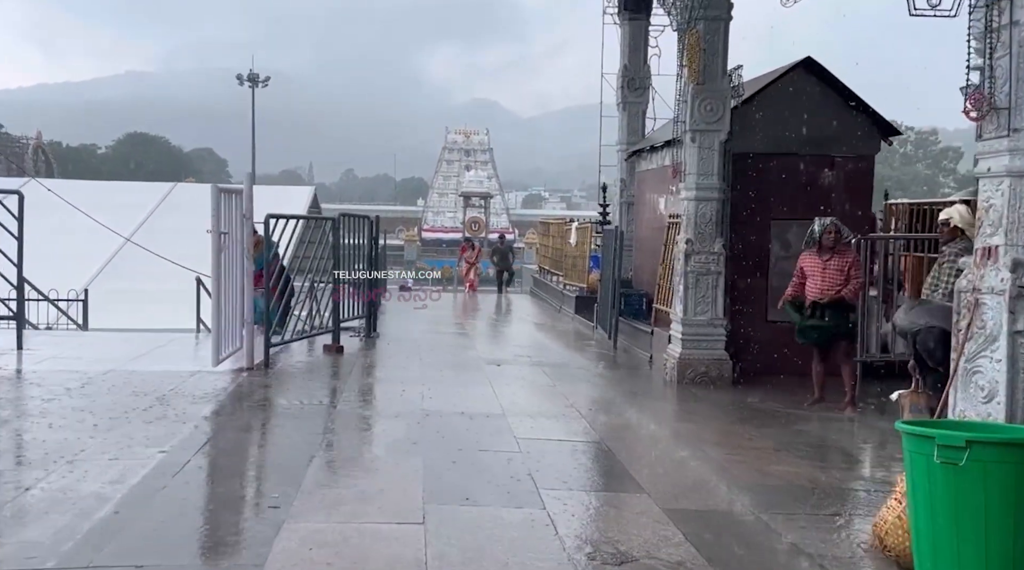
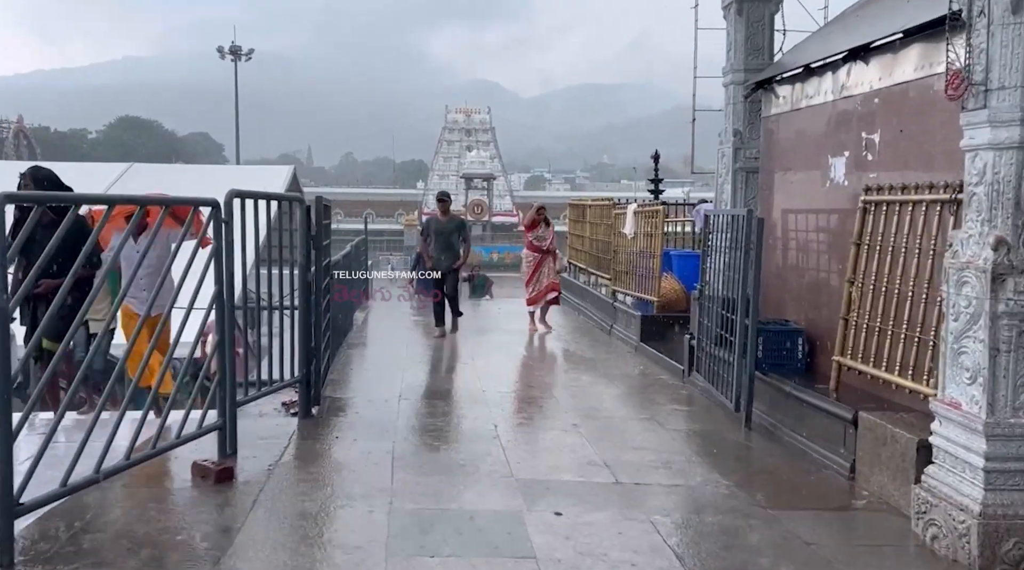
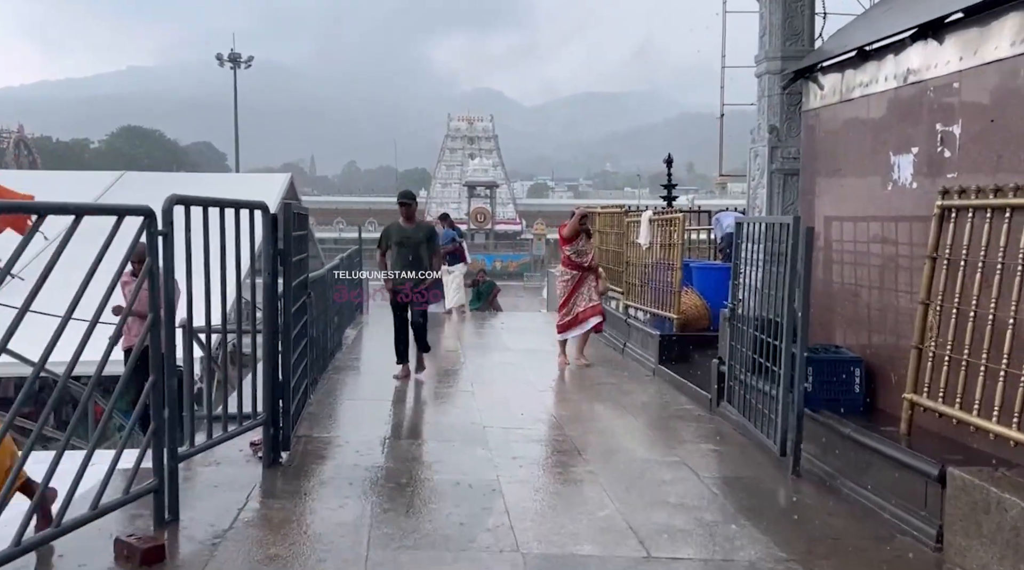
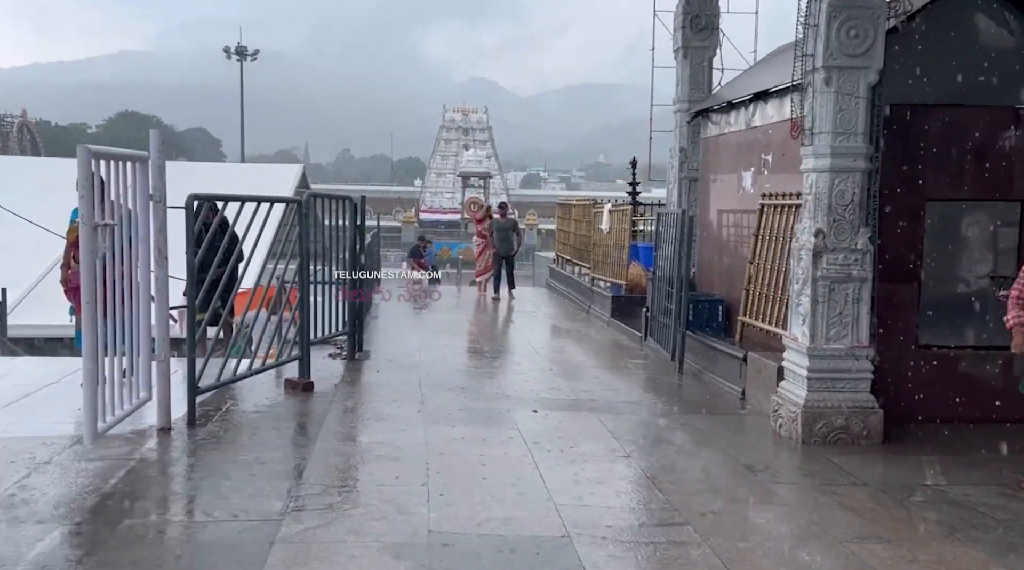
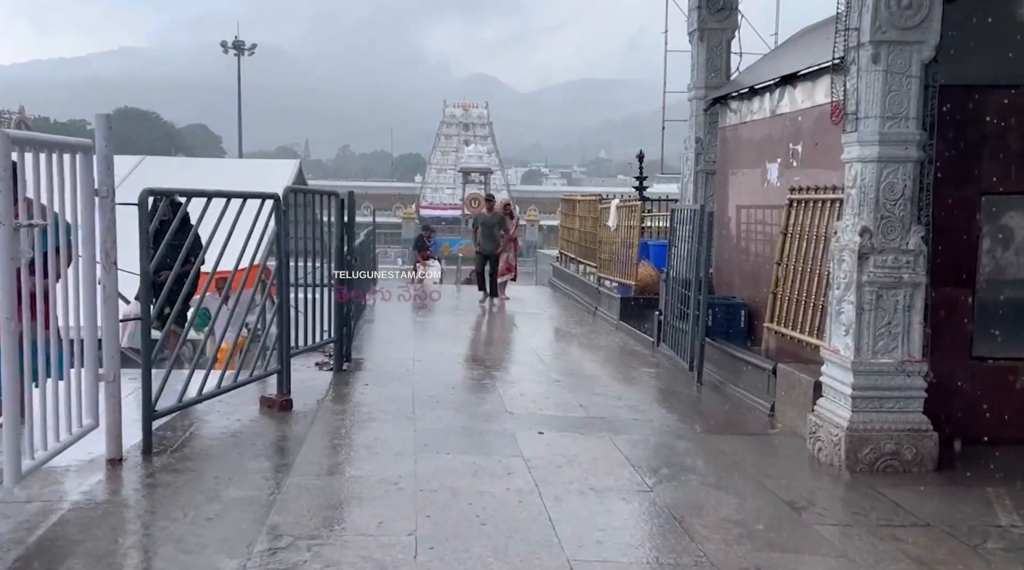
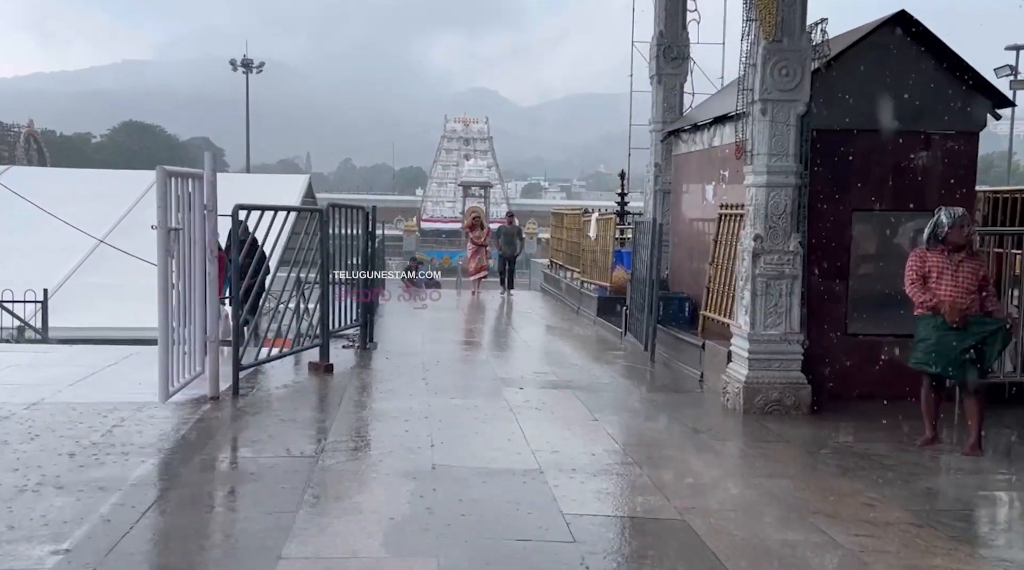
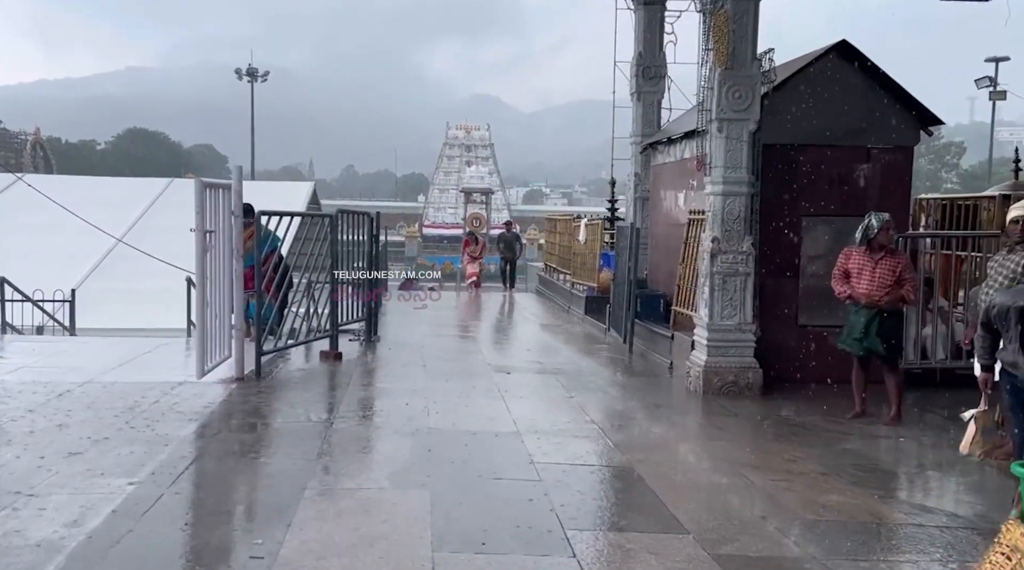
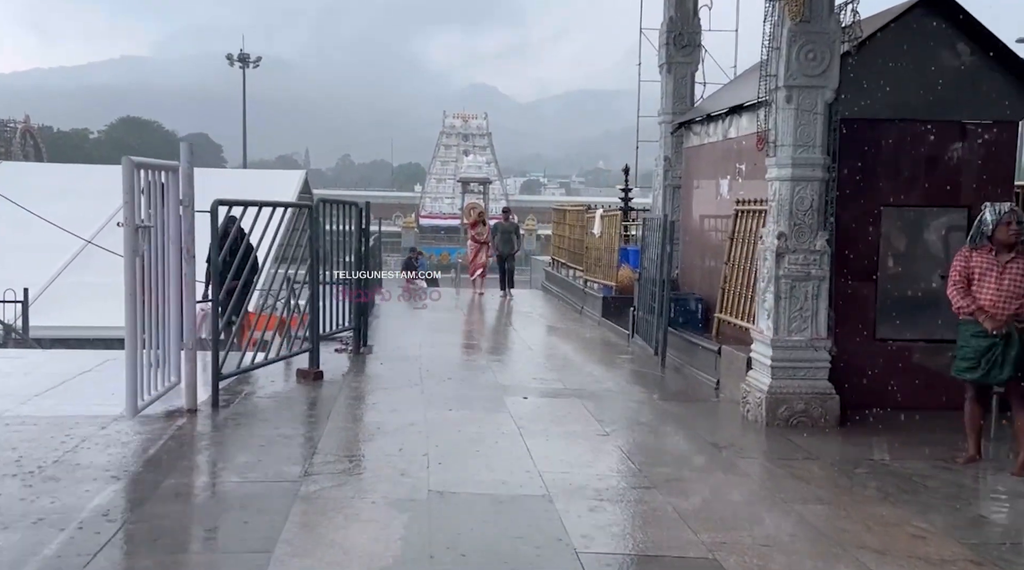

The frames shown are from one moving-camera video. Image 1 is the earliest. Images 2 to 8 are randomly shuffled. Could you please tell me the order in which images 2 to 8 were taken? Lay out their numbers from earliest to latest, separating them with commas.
7, 6, 8, 4, 5, 2, 3
